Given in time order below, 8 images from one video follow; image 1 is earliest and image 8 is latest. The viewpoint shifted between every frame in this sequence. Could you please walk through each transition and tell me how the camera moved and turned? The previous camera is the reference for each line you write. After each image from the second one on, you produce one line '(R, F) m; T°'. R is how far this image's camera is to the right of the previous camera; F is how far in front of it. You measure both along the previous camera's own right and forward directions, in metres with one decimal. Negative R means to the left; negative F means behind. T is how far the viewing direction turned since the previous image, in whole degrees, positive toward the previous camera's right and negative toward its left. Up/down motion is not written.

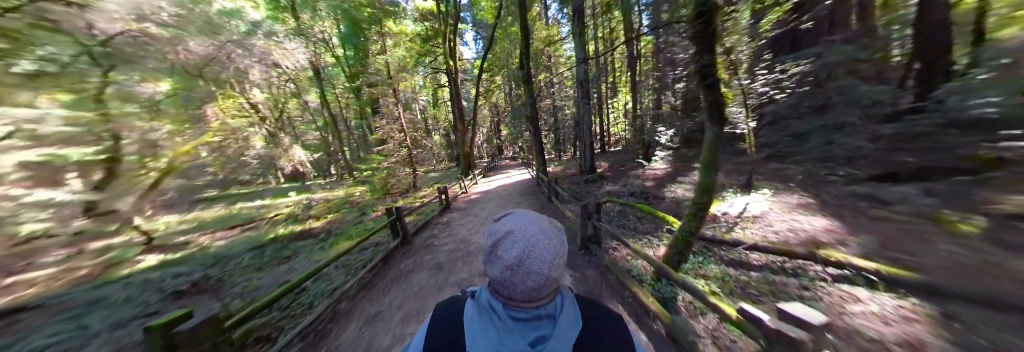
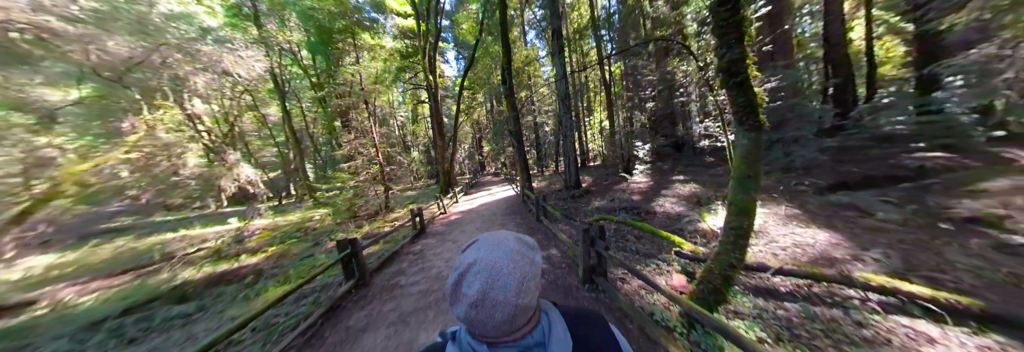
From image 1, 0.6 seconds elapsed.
(0.0, +0.4) m; +5°
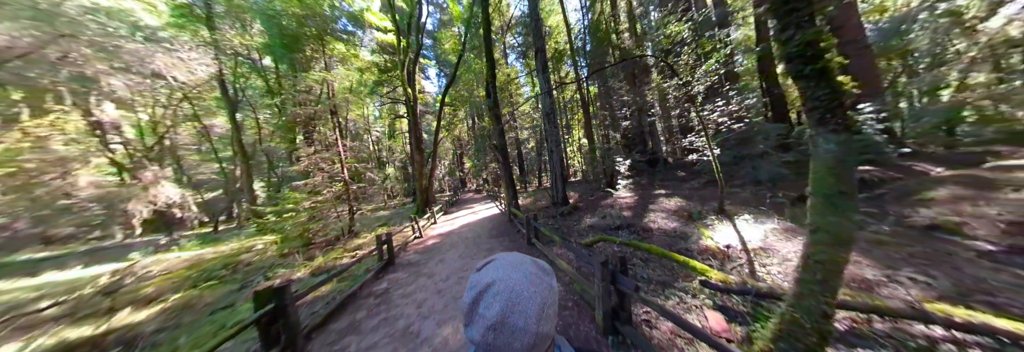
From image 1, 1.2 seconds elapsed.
(-0.1, +0.4) m; +6°
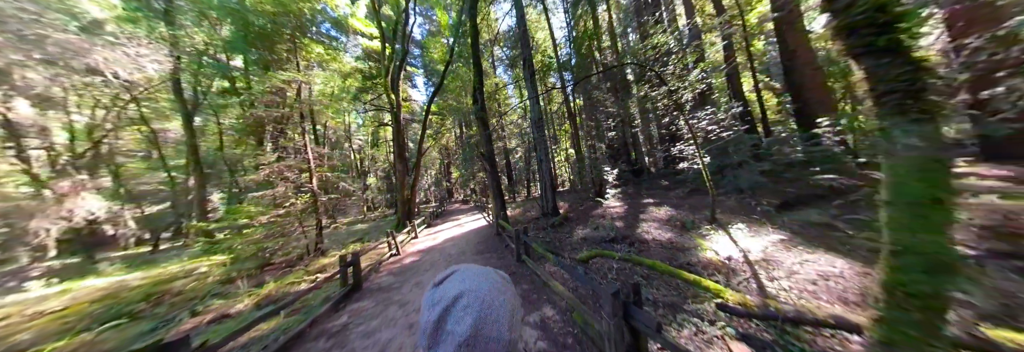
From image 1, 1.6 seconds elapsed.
(0.0, +0.3) m; +4°
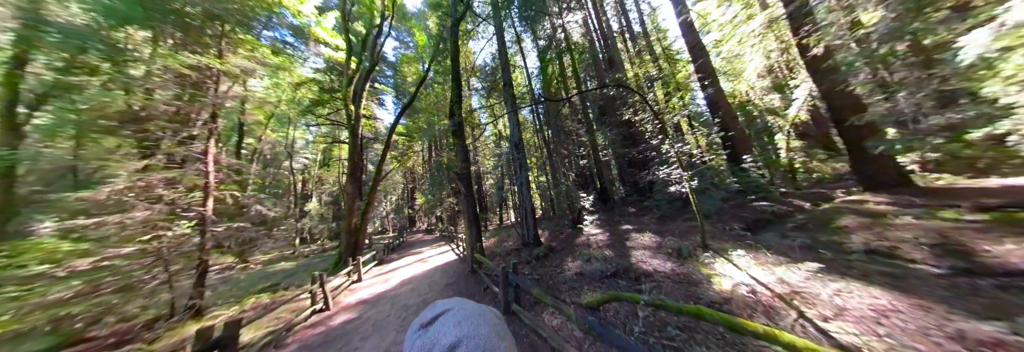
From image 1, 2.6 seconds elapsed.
(-0.2, +0.6) m; +9°
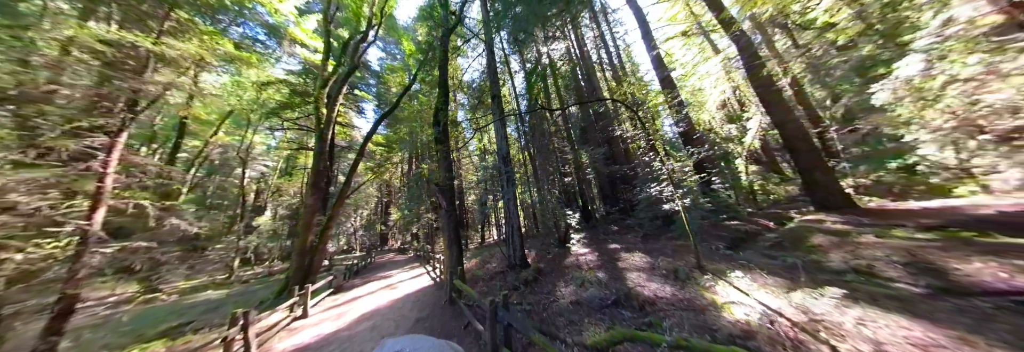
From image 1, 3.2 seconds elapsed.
(-0.1, +0.3) m; +5°
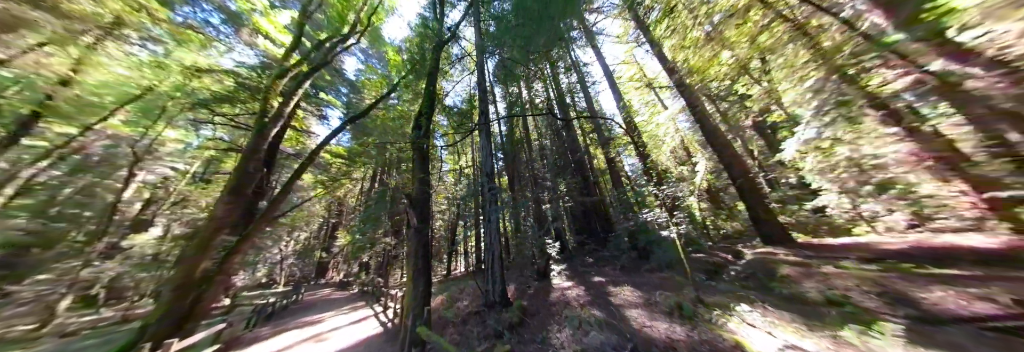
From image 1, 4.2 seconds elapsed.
(-0.3, +0.5) m; +8°
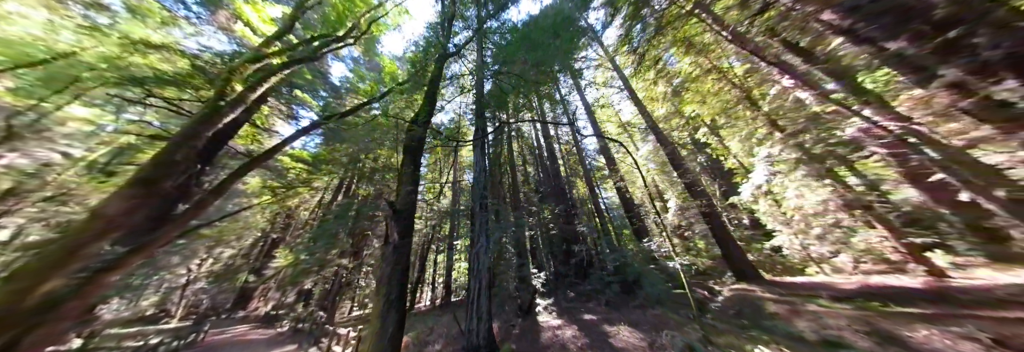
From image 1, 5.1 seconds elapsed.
(-0.4, +0.3) m; +6°
